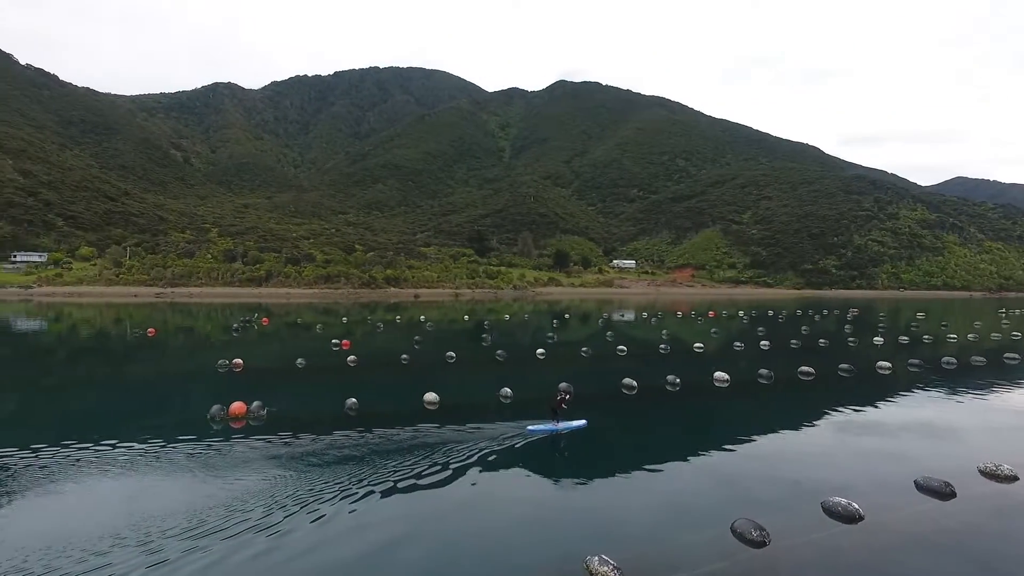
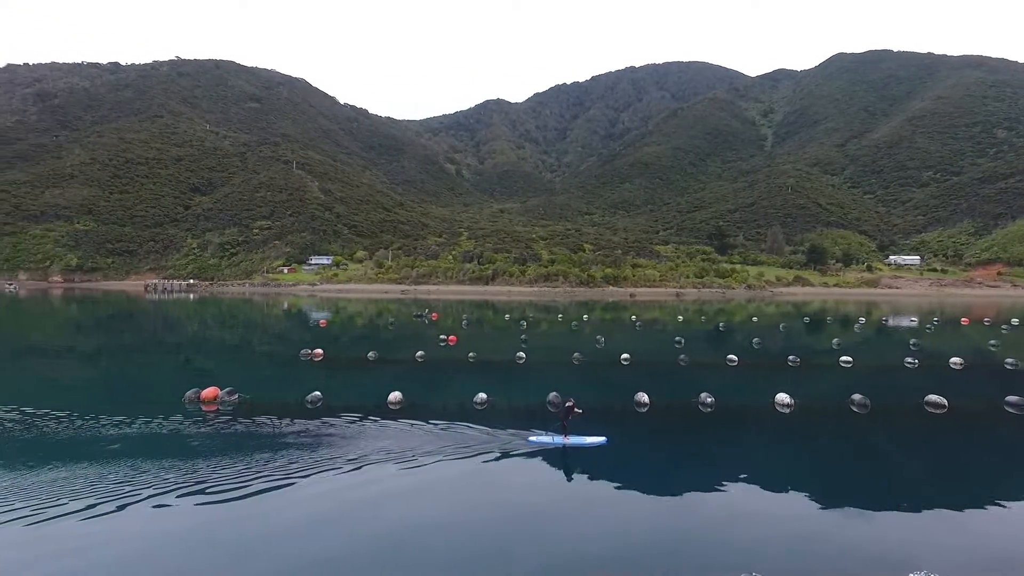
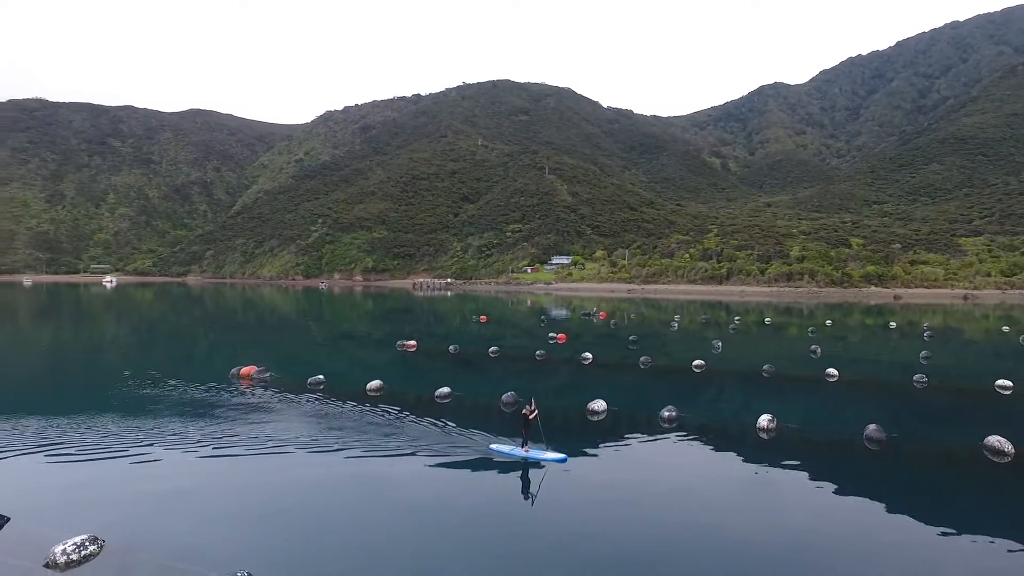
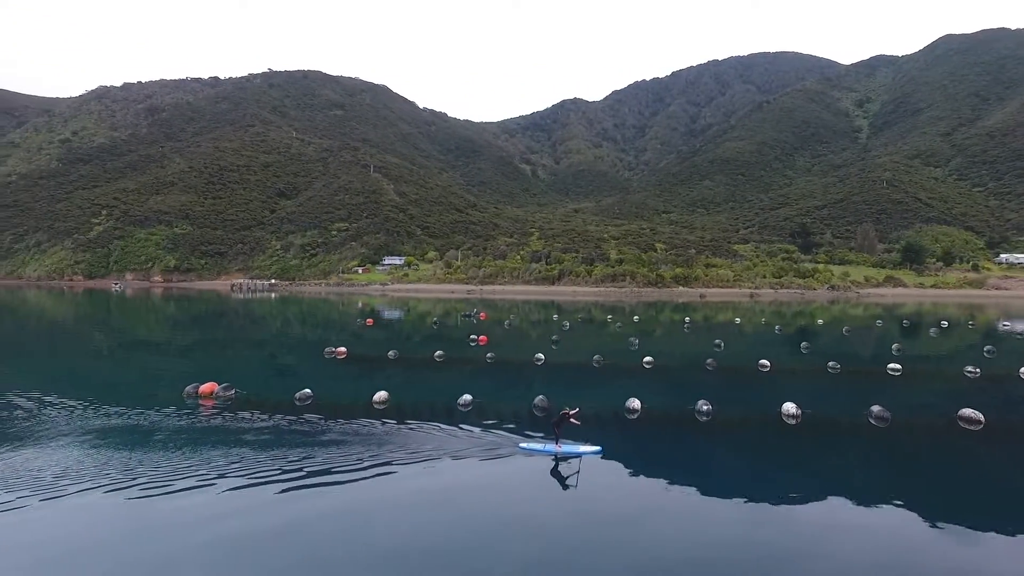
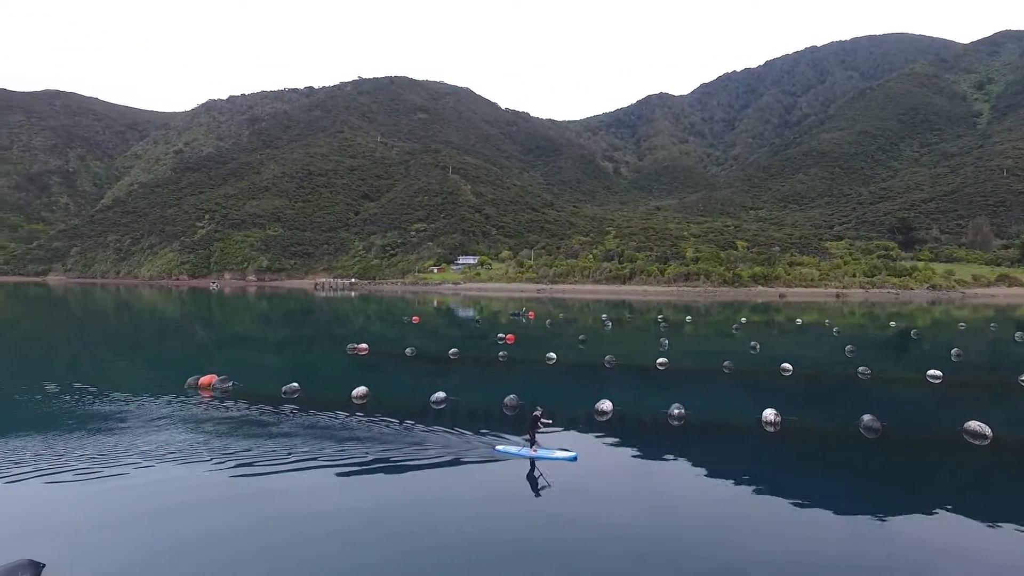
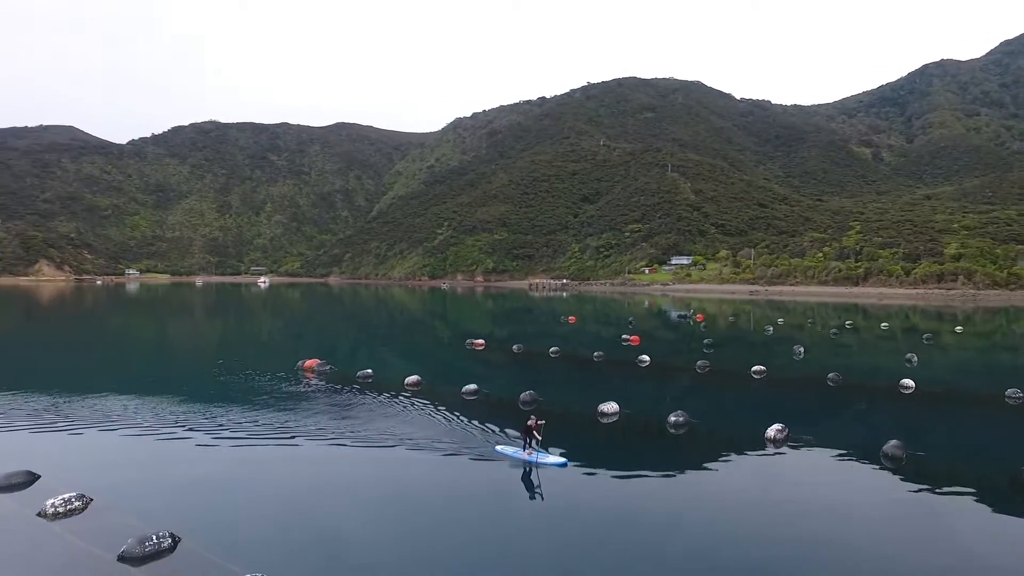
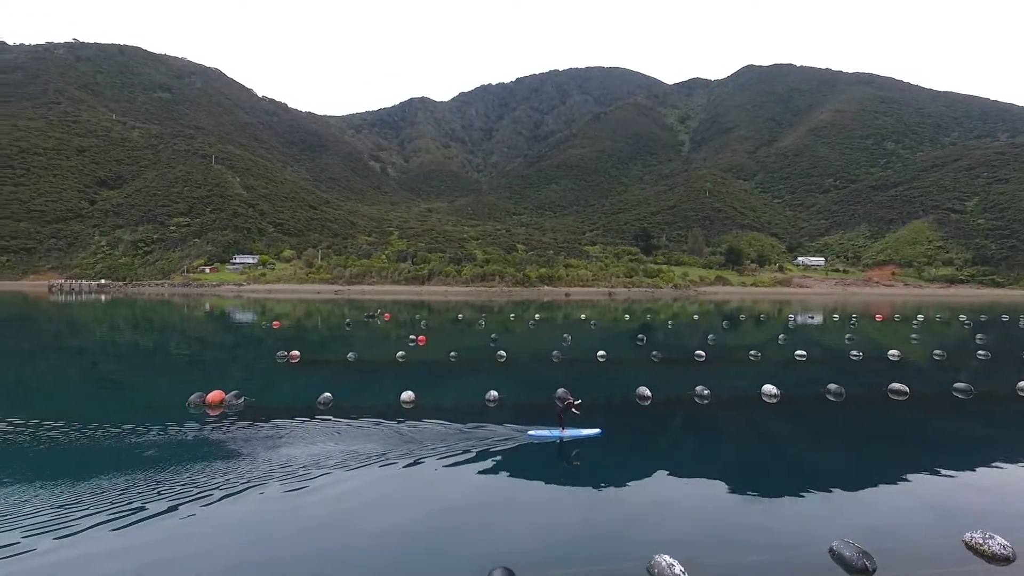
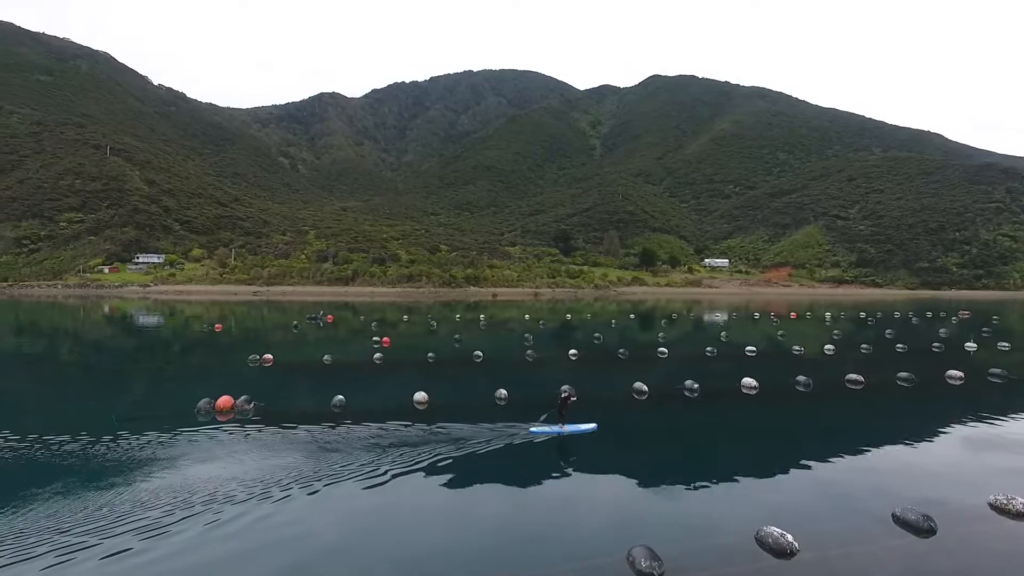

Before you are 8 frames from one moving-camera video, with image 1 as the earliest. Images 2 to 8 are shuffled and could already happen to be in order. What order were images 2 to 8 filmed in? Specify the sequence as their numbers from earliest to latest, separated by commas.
8, 7, 2, 4, 5, 3, 6
